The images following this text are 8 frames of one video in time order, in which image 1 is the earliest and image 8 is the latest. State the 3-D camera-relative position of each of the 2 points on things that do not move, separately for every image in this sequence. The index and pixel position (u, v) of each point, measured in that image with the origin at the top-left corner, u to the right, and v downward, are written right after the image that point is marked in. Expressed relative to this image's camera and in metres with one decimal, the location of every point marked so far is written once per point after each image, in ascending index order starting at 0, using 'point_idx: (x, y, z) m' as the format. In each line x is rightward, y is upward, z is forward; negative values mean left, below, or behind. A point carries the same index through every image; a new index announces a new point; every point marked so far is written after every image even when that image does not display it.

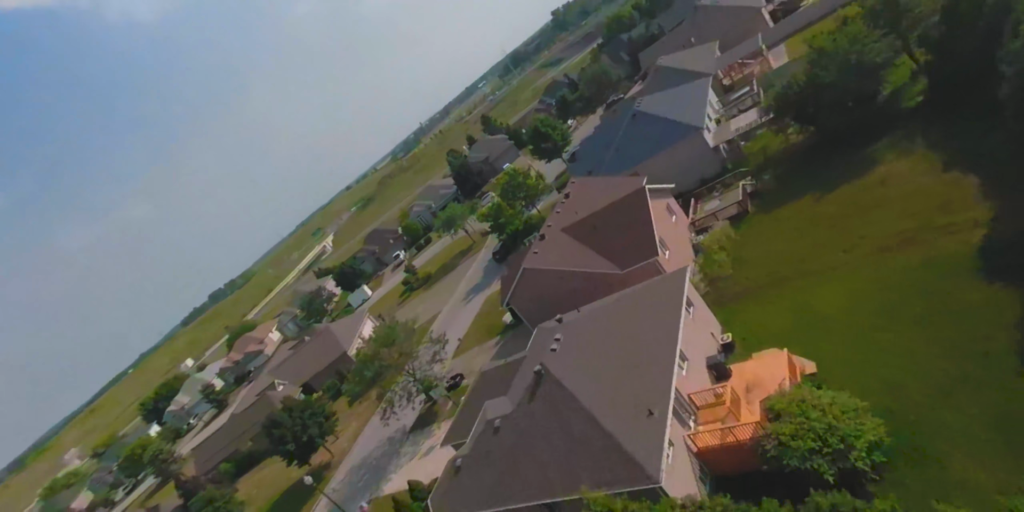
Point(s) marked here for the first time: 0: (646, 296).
0: (+3.7, -1.1, +15.1) m
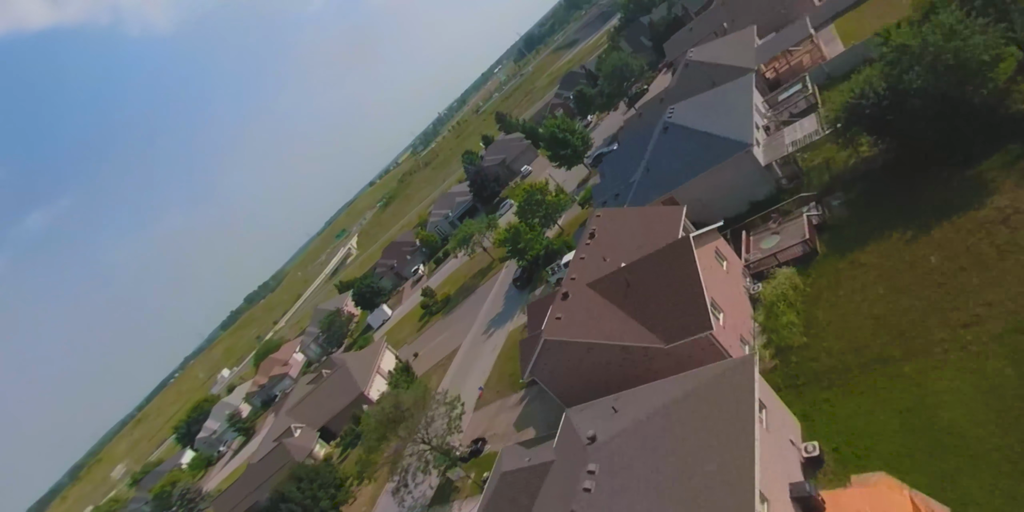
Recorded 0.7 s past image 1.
0: (+4.1, -3.0, +11.7) m
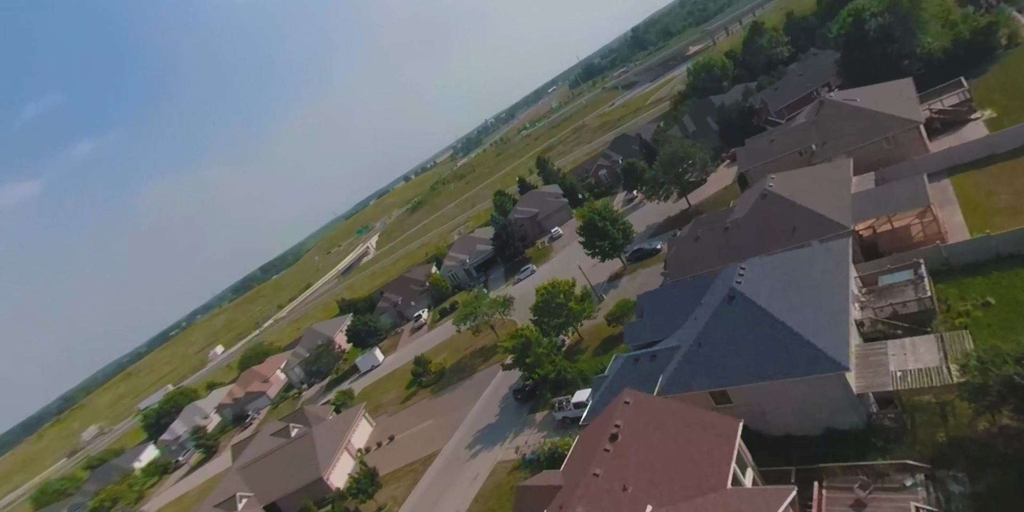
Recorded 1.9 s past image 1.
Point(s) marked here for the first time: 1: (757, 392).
0: (+3.1, -8.8, +7.0) m
1: (+7.4, -4.0, +16.2) m
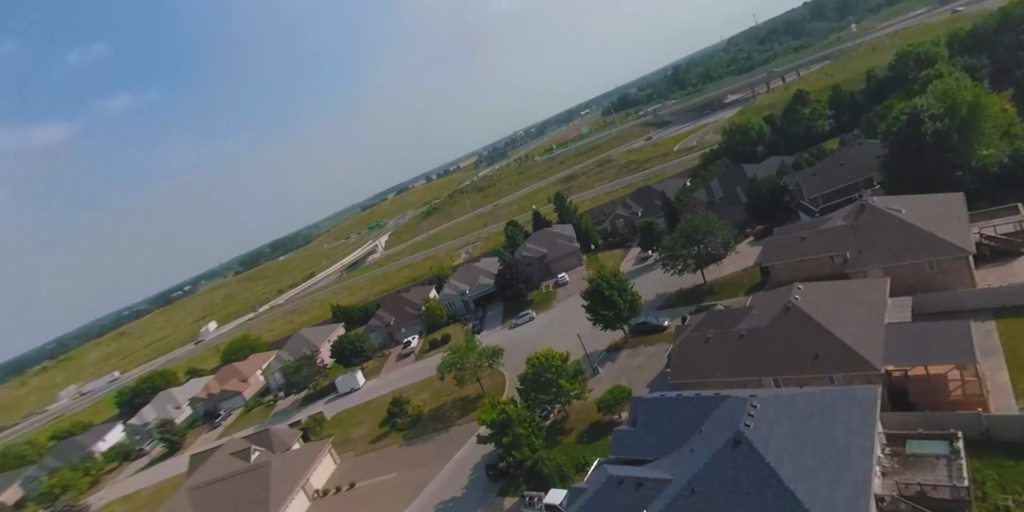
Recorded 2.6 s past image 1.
0: (+1.1, -11.8, +4.8) m
1: (+6.2, -8.0, +14.0) m
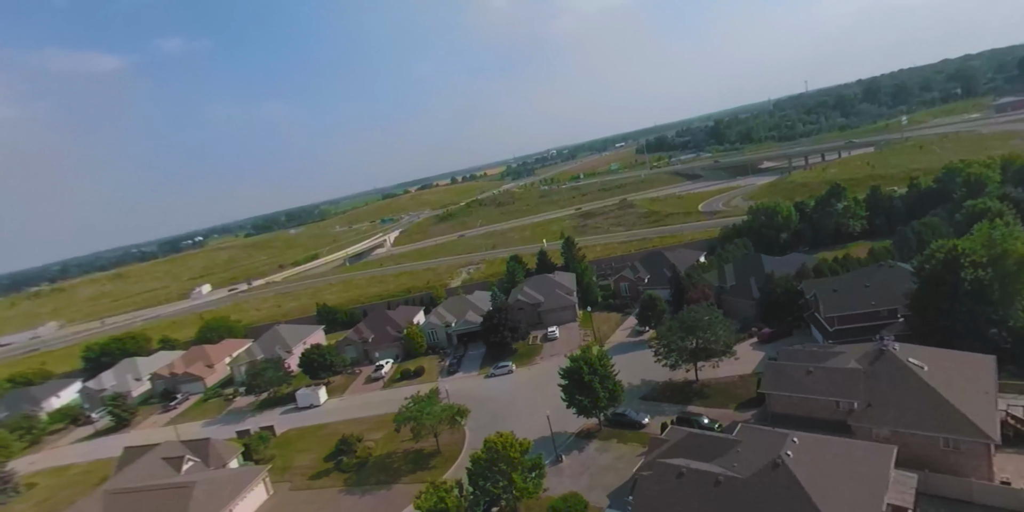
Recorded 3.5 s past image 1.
0: (-2.7, -14.5, +2.2) m
1: (+3.2, -12.0, +11.3) m
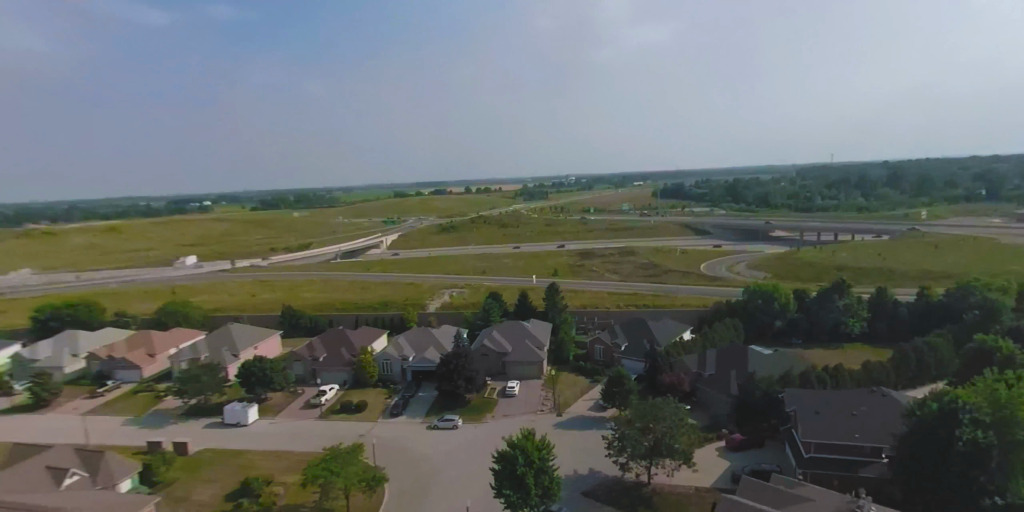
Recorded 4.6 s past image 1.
0: (-7.8, -16.0, -1.5) m
1: (-1.5, -14.8, +7.6) m
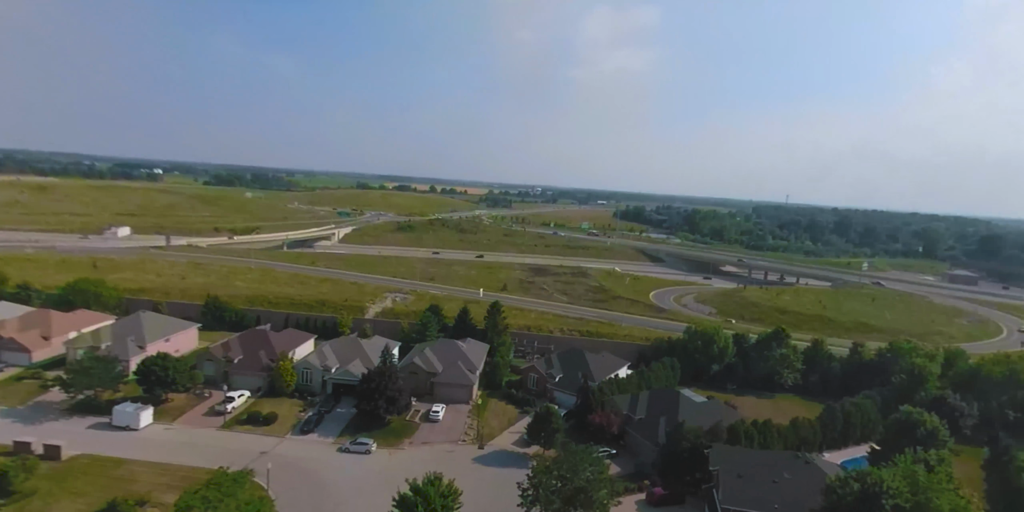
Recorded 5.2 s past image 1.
0: (-10.7, -16.2, -4.4) m
1: (-5.0, -15.8, +5.3) m
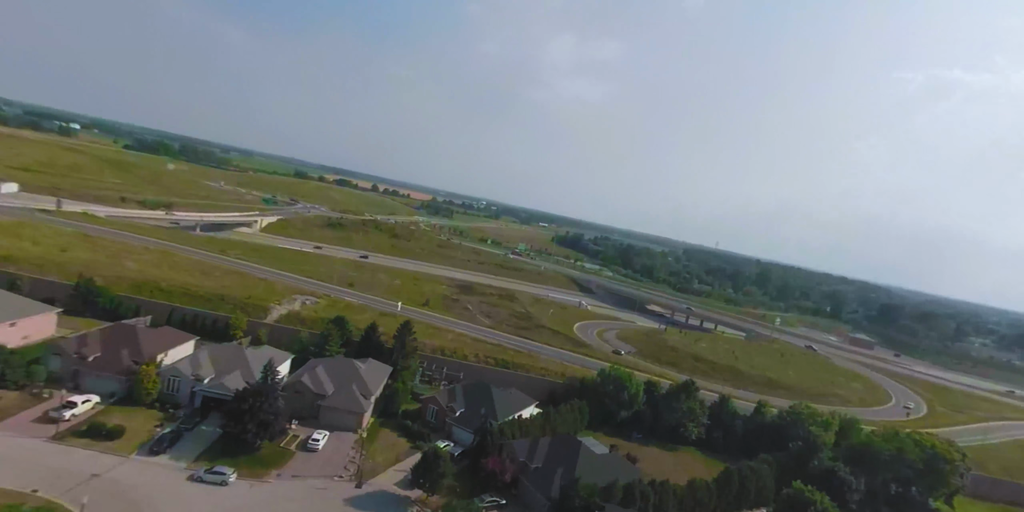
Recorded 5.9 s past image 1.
0: (-13.6, -15.5, -8.8) m
1: (-9.0, -16.0, +1.4) m
